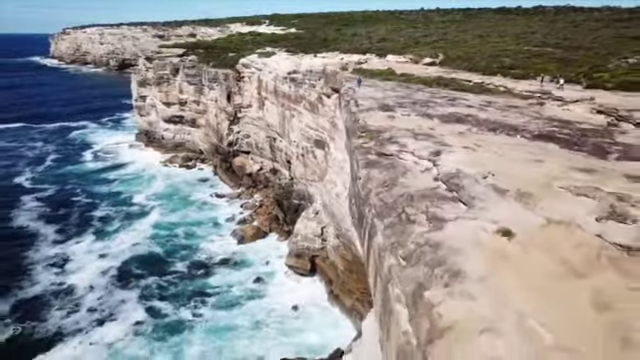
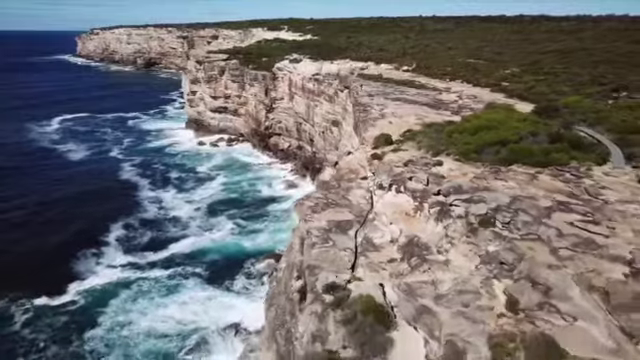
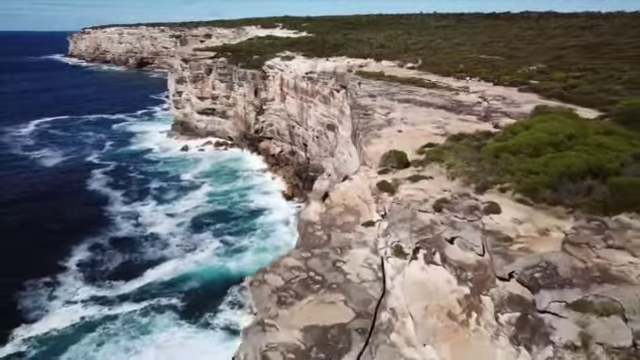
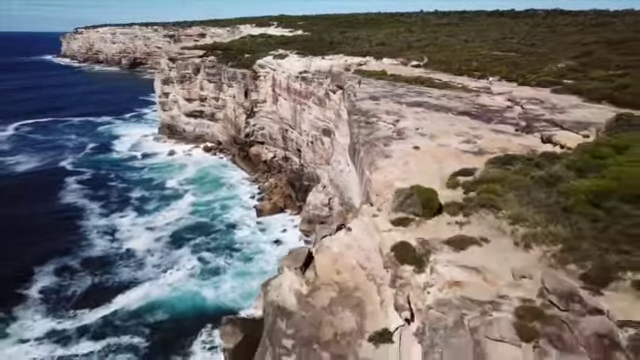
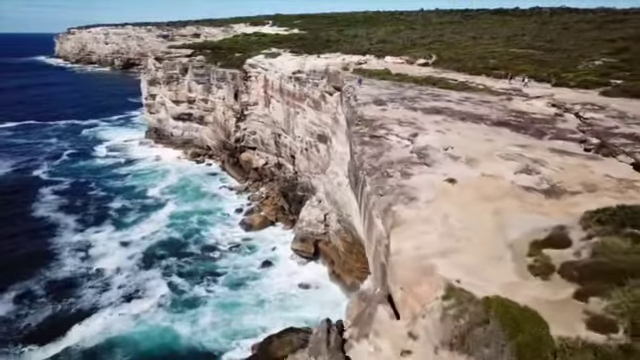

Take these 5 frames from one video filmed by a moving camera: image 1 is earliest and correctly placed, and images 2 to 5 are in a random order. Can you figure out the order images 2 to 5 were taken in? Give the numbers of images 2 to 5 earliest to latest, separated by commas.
5, 4, 3, 2
